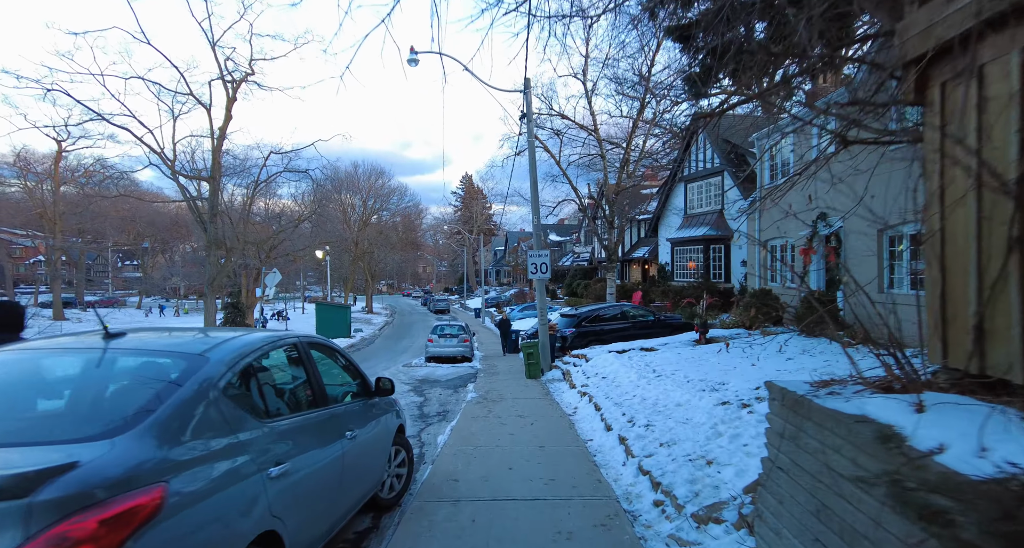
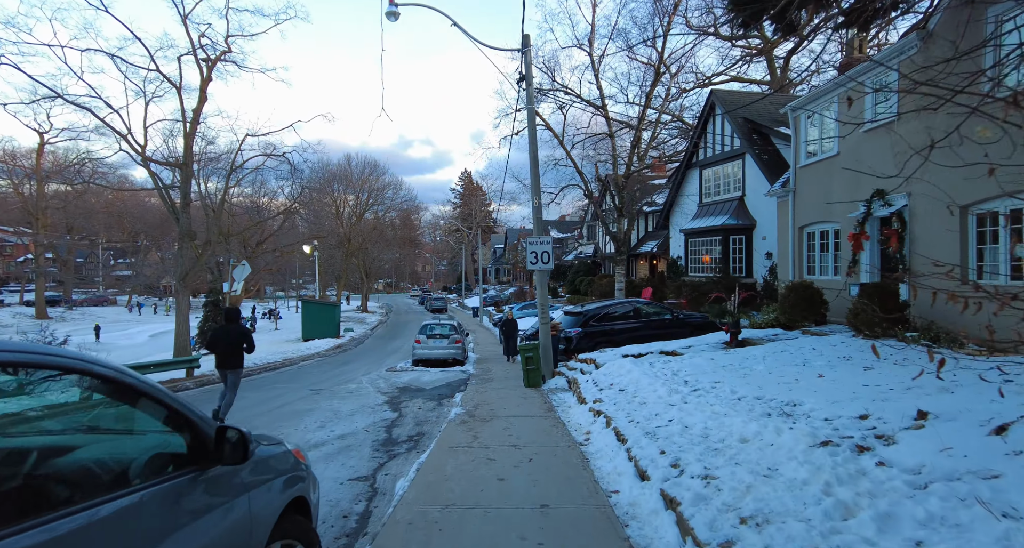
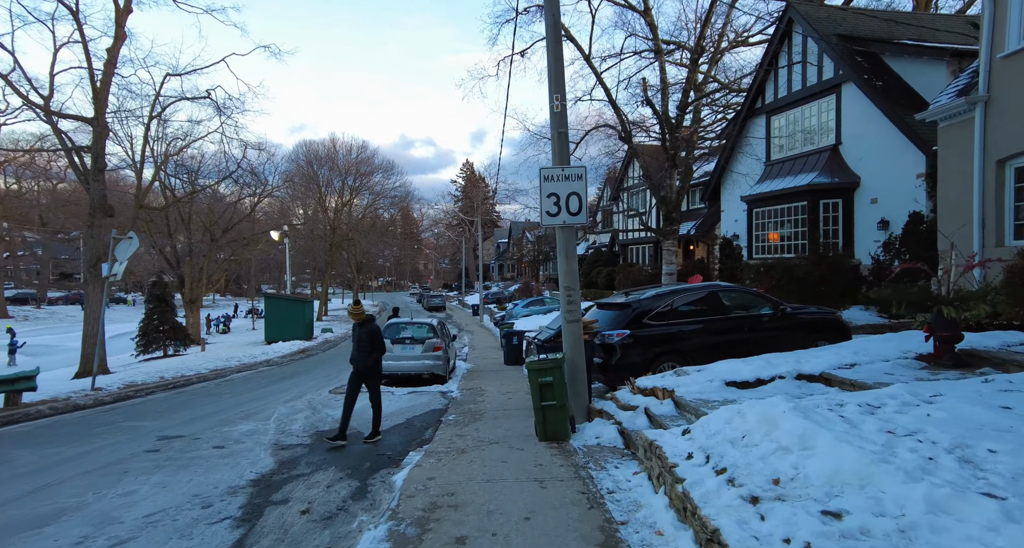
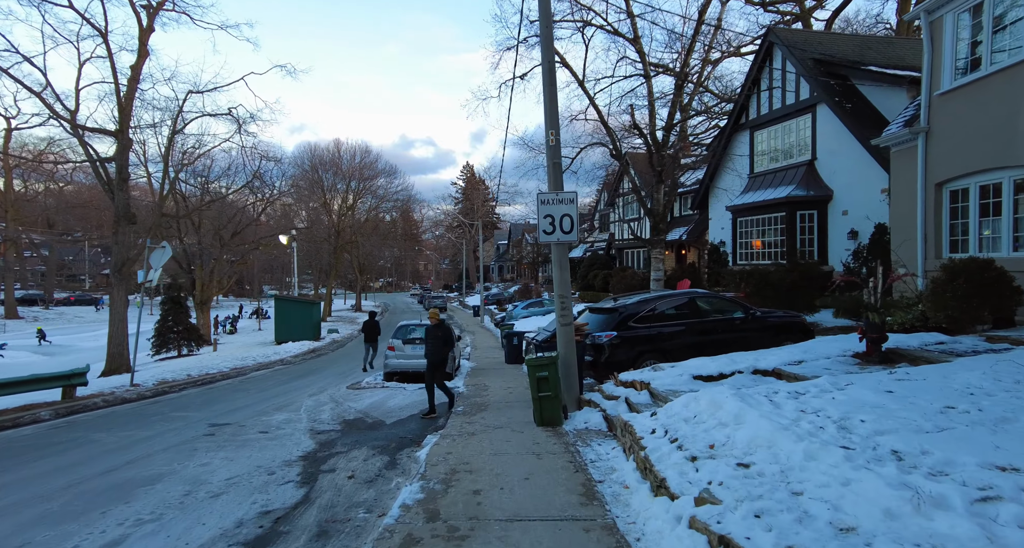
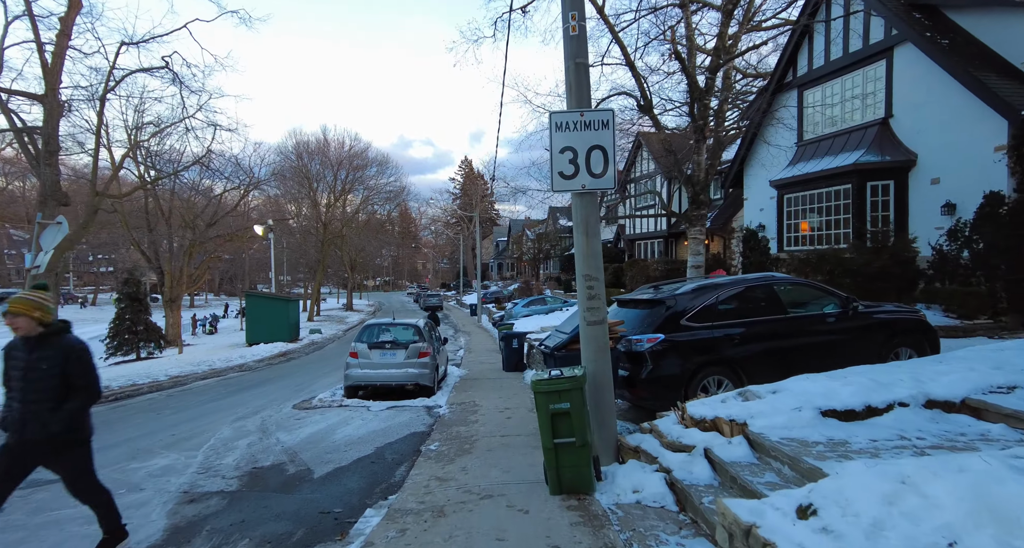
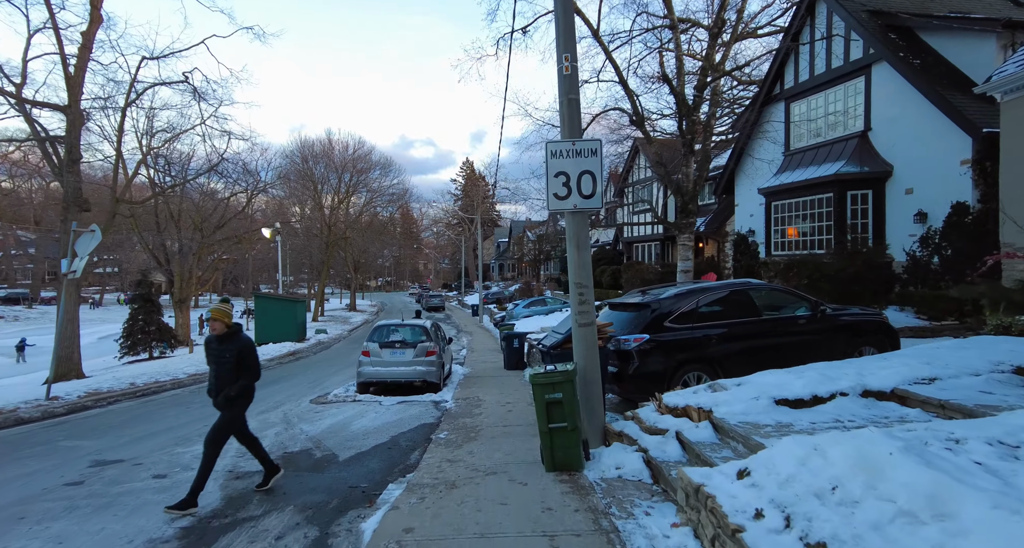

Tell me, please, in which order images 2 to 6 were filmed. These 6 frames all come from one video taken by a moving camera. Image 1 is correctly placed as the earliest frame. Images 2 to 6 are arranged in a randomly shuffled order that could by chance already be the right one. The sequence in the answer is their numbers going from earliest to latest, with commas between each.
2, 4, 3, 6, 5
